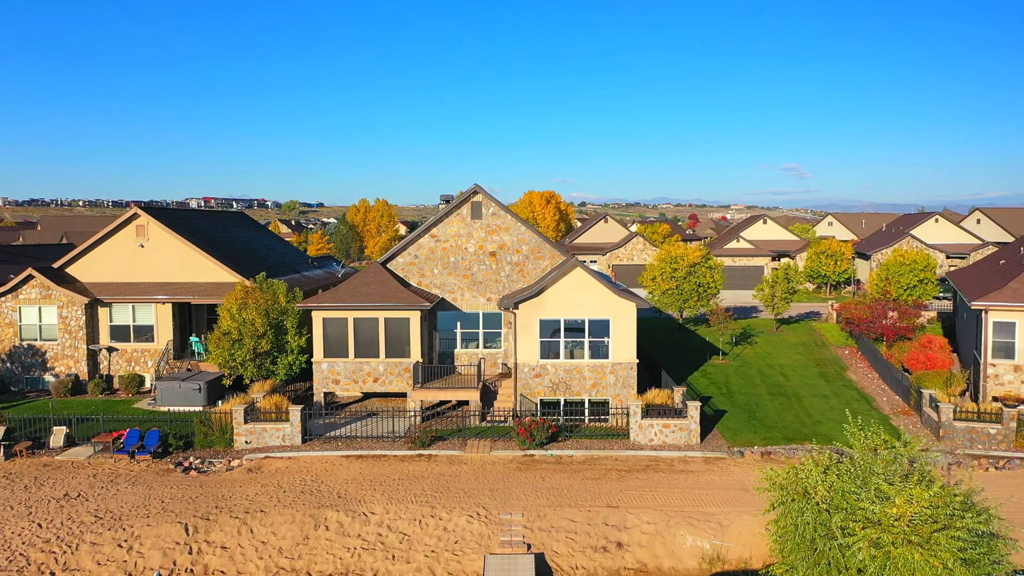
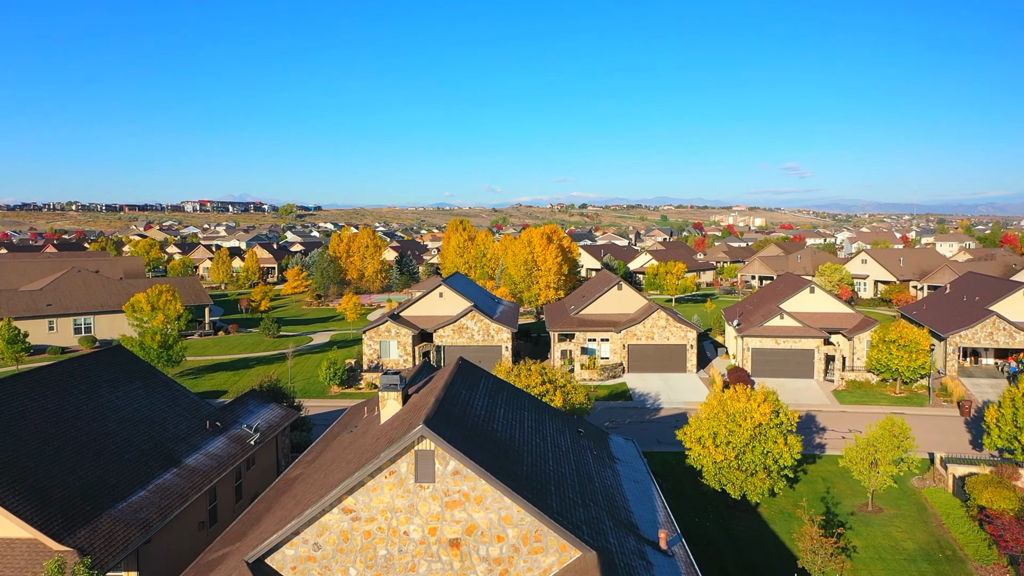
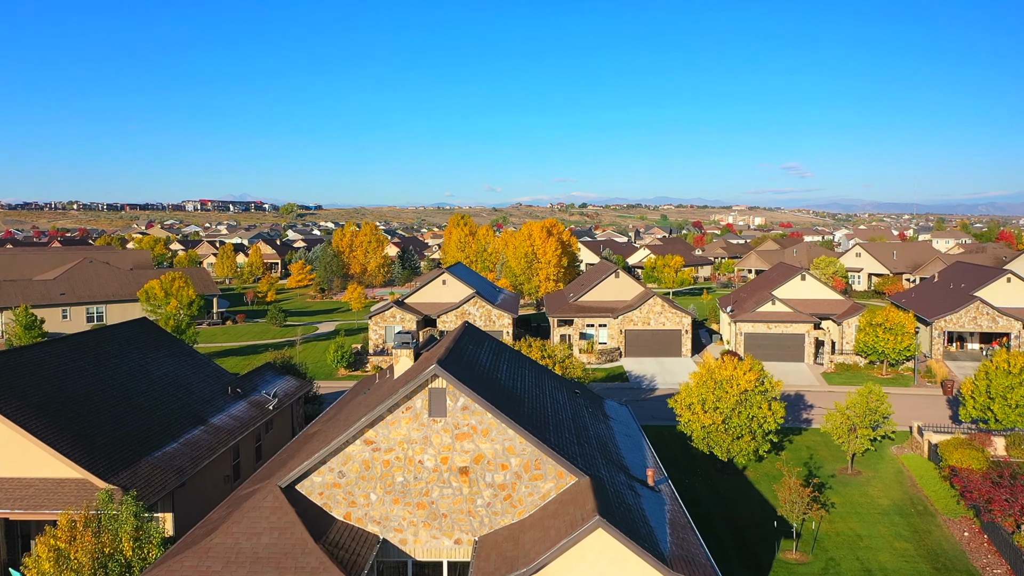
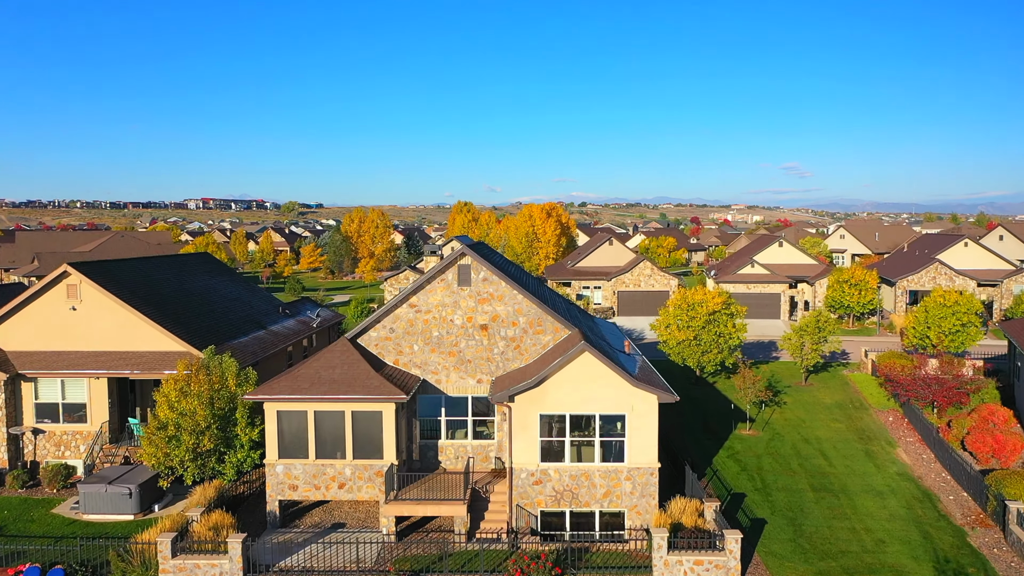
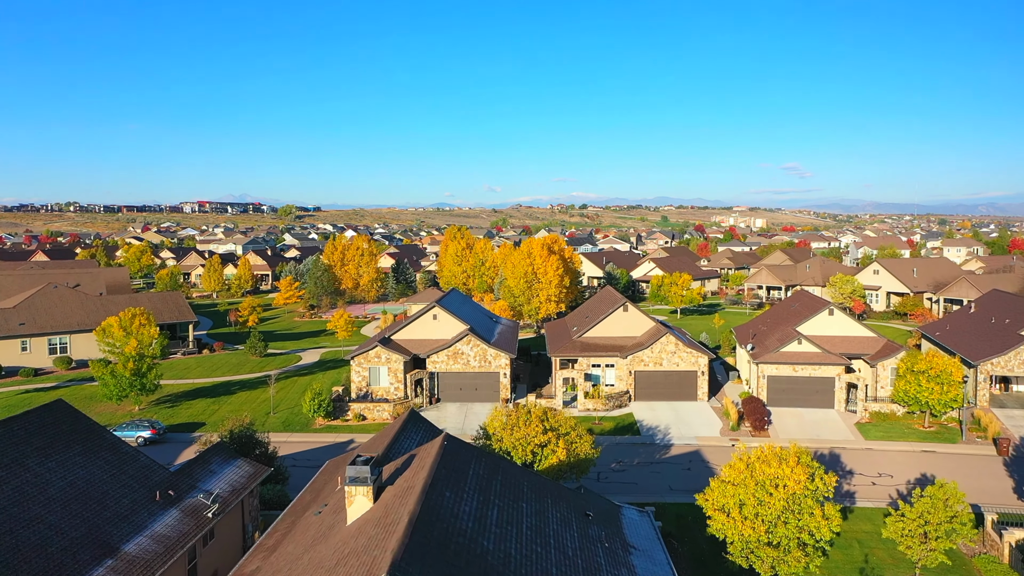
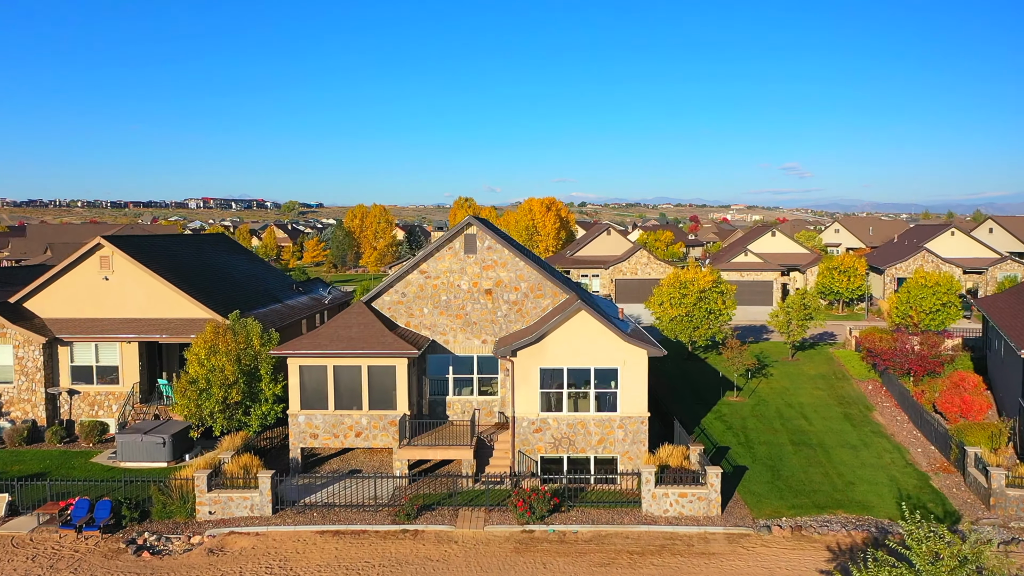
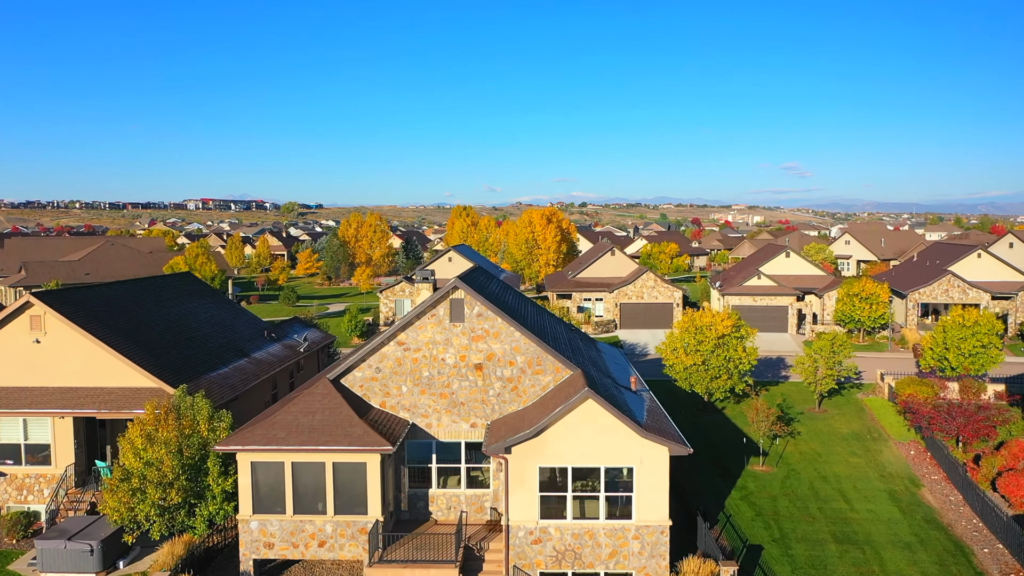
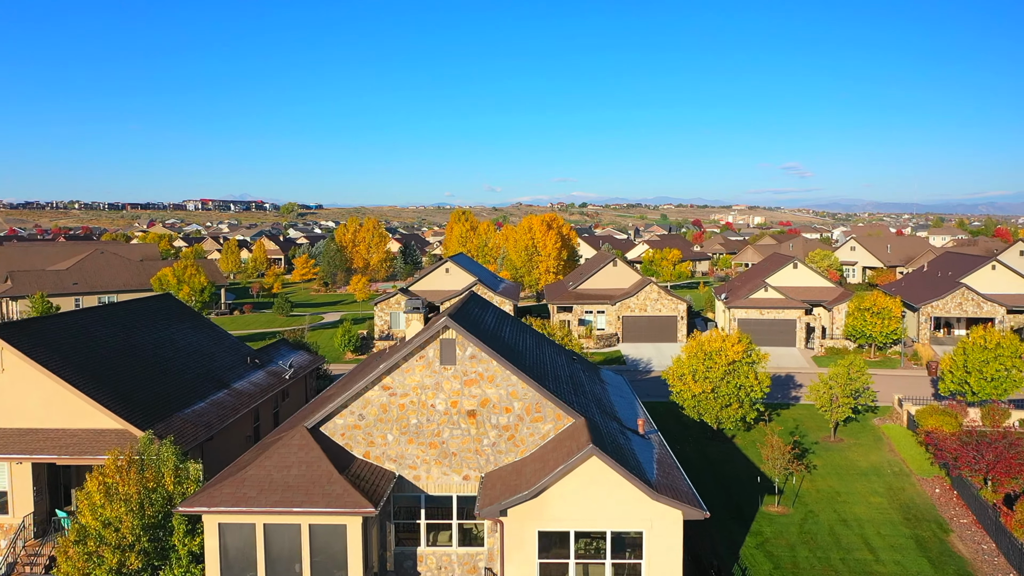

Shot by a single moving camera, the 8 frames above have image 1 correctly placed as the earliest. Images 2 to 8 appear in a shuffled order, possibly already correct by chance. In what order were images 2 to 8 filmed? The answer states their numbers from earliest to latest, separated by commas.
6, 4, 7, 8, 3, 2, 5
